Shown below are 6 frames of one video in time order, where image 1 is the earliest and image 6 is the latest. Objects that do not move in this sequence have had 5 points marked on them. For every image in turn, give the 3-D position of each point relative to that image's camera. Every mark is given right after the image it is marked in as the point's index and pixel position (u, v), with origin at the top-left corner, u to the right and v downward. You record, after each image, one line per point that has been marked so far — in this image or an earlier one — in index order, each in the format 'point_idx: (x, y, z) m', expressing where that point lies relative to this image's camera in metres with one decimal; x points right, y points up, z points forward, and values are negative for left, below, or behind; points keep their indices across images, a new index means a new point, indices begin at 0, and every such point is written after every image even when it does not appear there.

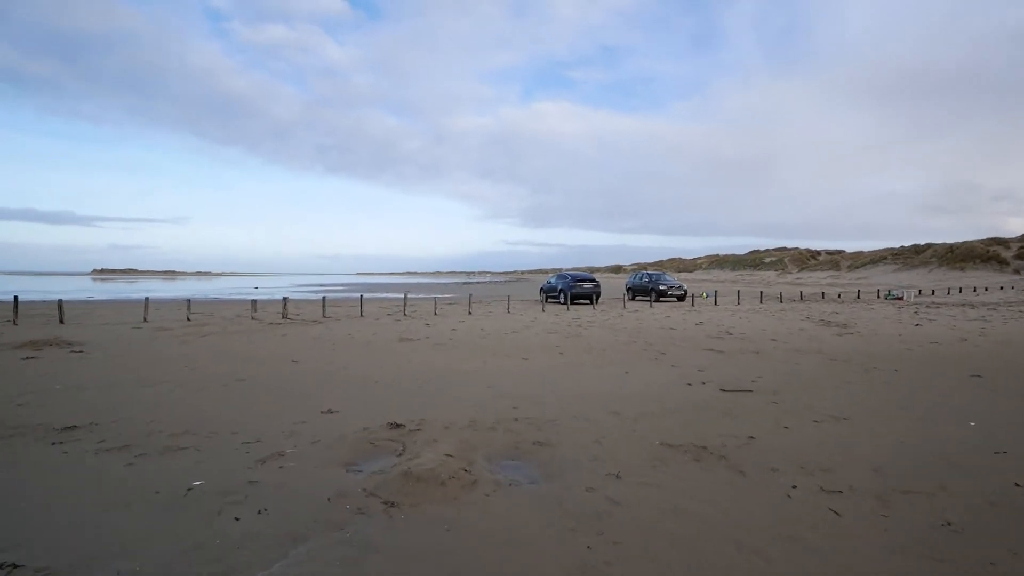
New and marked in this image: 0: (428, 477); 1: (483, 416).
0: (-0.8, -1.8, +4.4) m
1: (-0.4, -1.8, +6.5) m
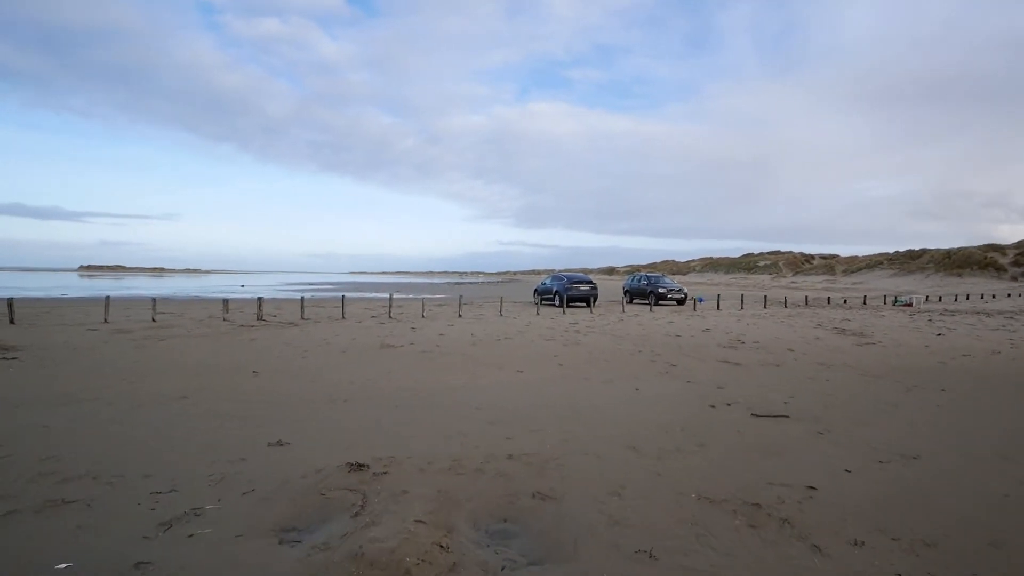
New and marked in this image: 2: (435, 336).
0: (-0.9, -1.9, +3.2) m
1: (-0.5, -1.9, +5.2) m
2: (-2.3, -1.4, +13.8) m
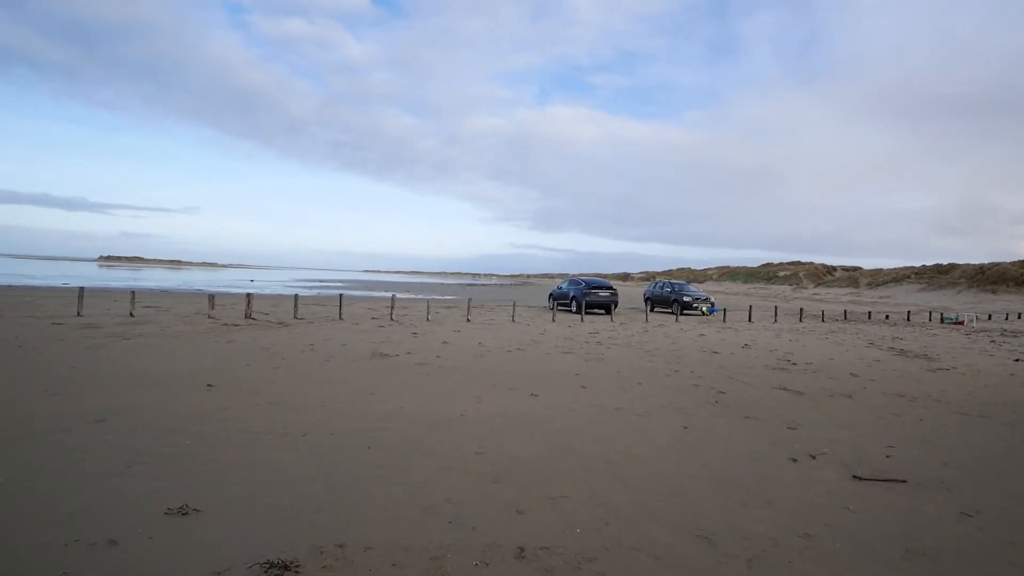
0: (-0.8, -1.9, +1.4) m
1: (-0.4, -1.9, +3.5) m
2: (-2.0, -1.5, +12.1) m
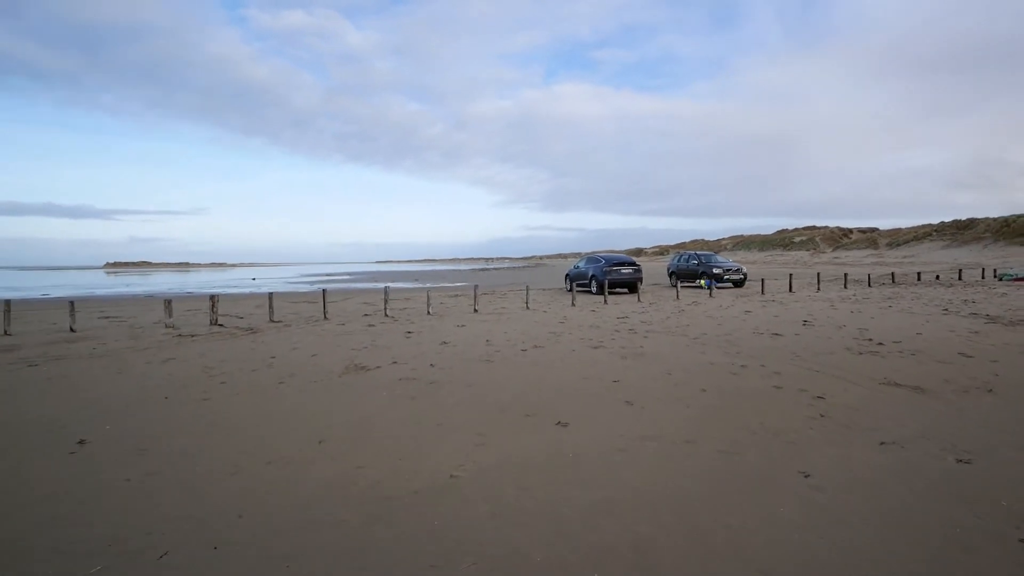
0: (-0.7, -2.0, -0.9) m
1: (-0.2, -1.9, +1.1) m
2: (-1.7, -1.2, +9.7) m
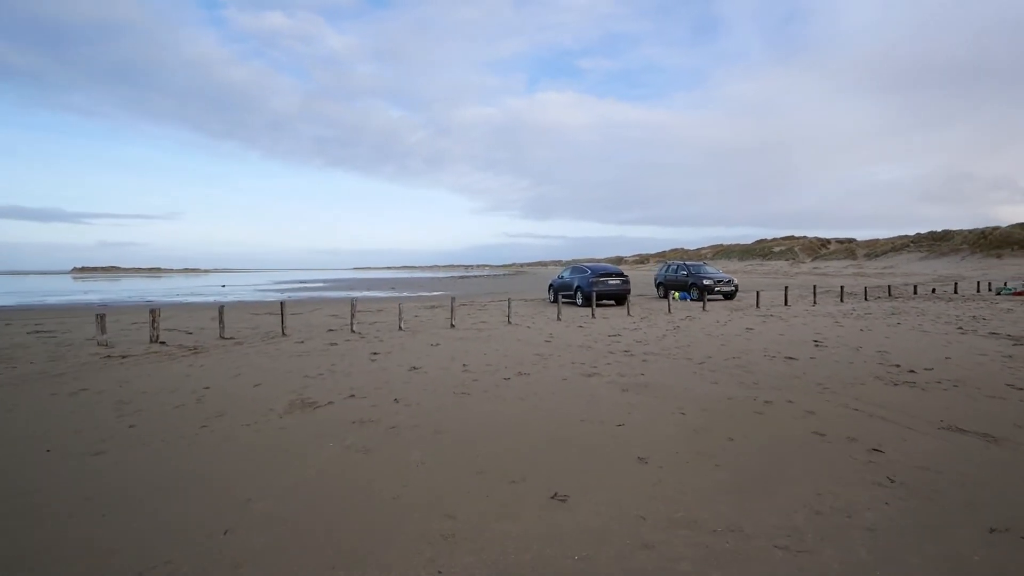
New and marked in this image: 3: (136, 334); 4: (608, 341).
0: (-0.6, -2.1, -2.3) m
1: (-0.3, -2.0, -0.2) m
2: (-2.0, -1.5, +8.3) m
3: (-10.3, -1.2, +12.7) m
4: (+2.4, -1.3, +11.4) m
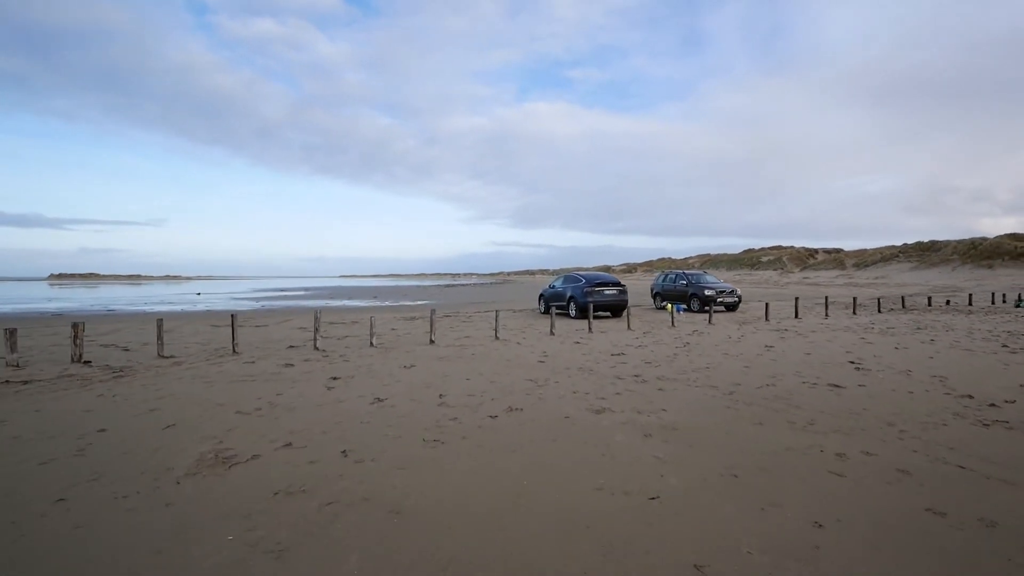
0: (-0.6, -2.1, -4.0) m
1: (-0.2, -2.1, -1.9) m
2: (-2.1, -1.7, +6.6) m
3: (-10.5, -1.4, +10.8) m
4: (+2.2, -1.6, +9.8) m
